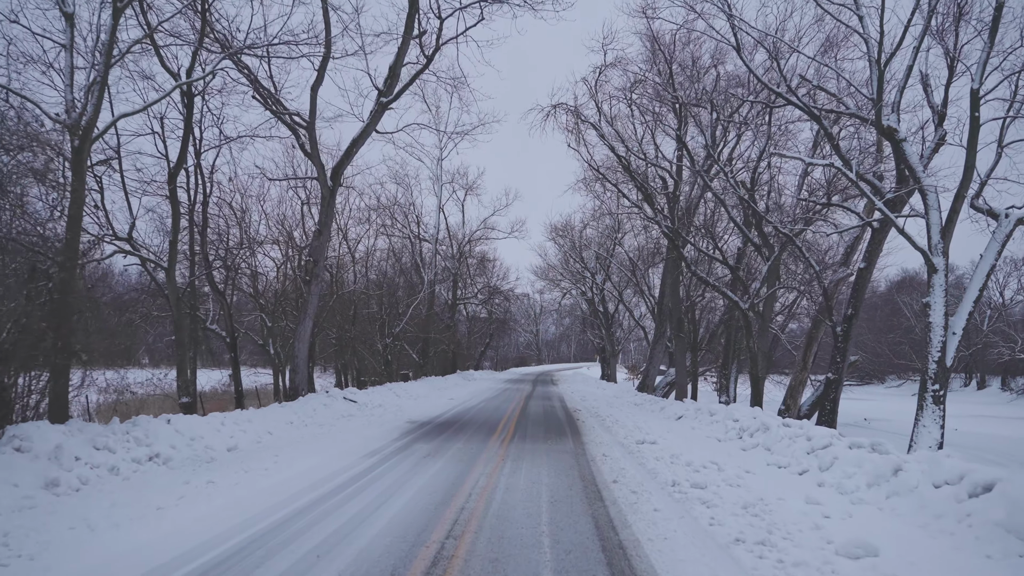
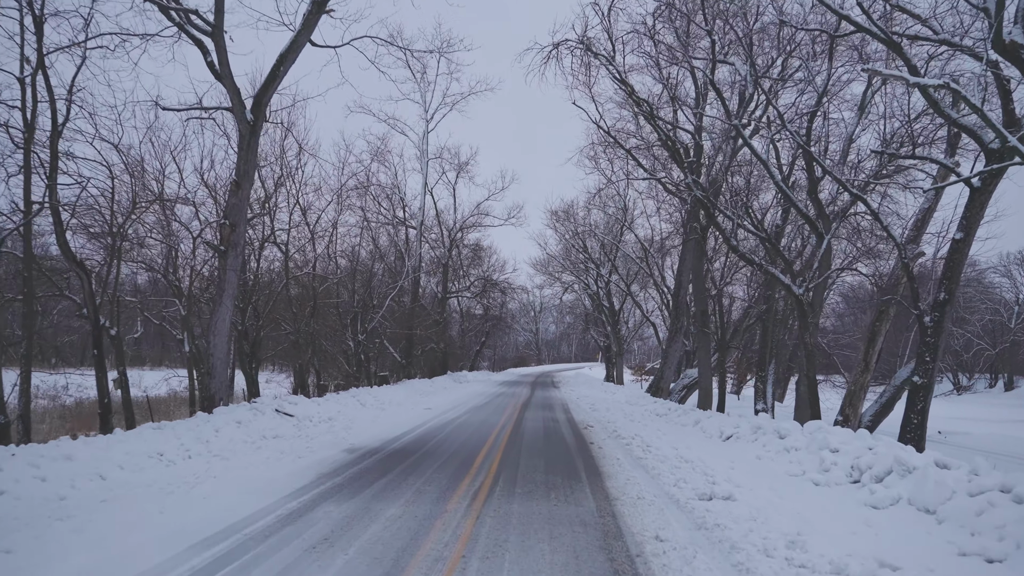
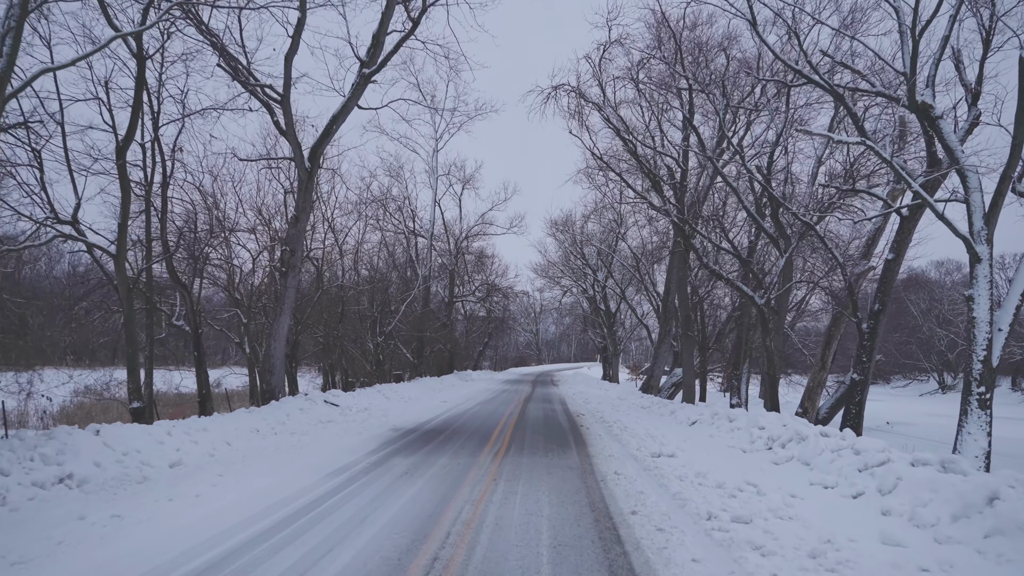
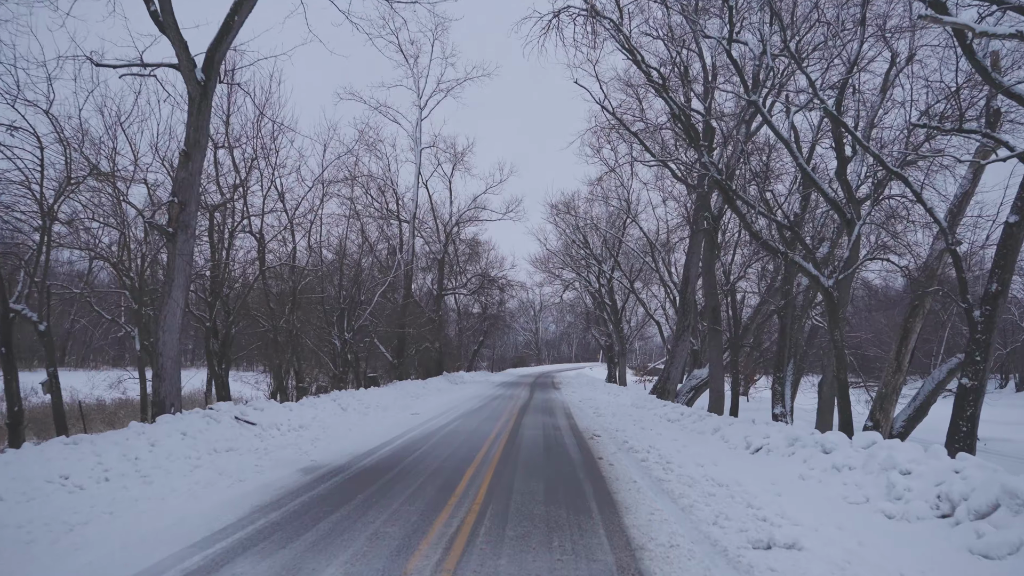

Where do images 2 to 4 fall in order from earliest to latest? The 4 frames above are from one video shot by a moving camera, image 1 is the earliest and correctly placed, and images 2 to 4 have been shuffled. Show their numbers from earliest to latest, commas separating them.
3, 2, 4
